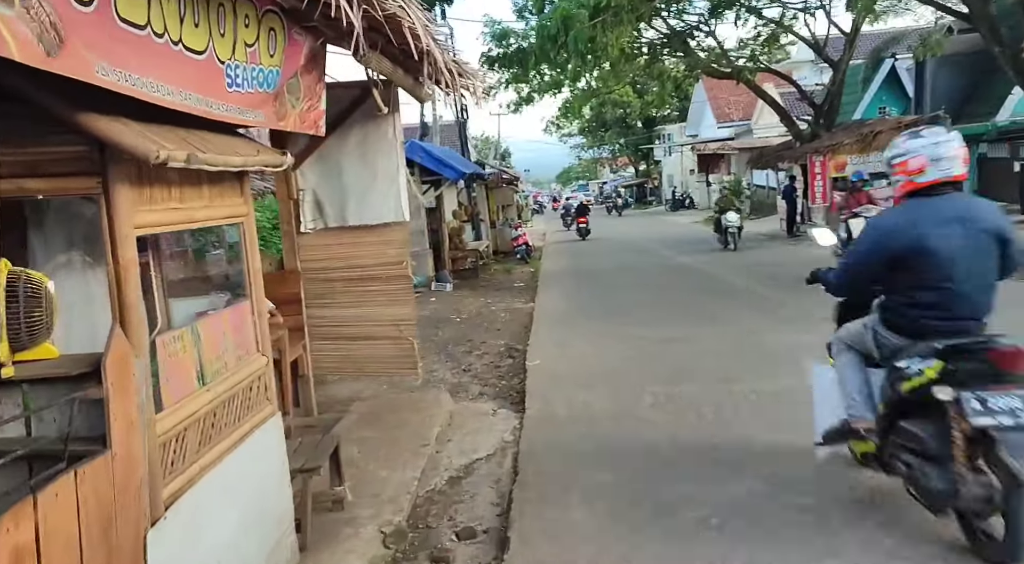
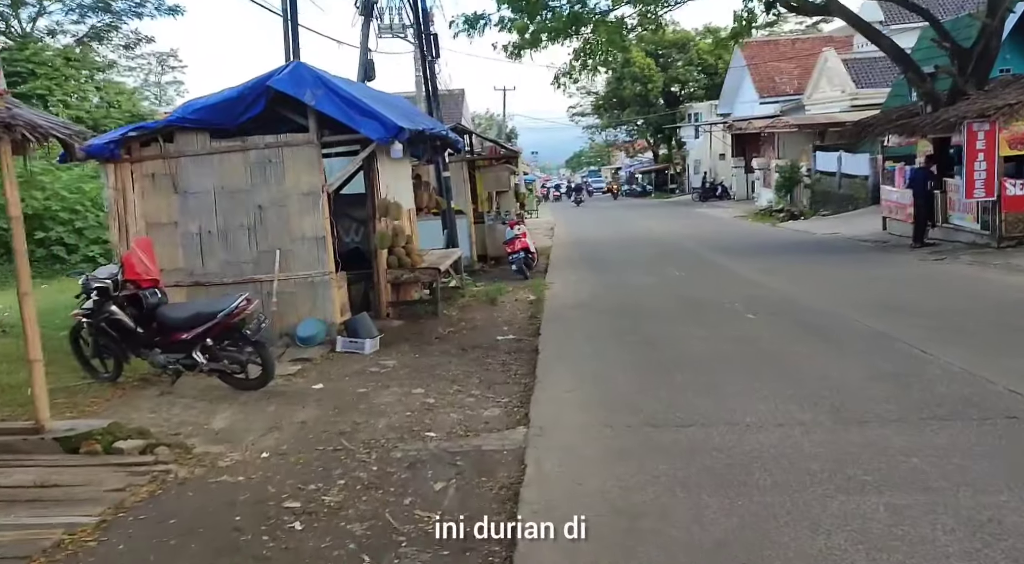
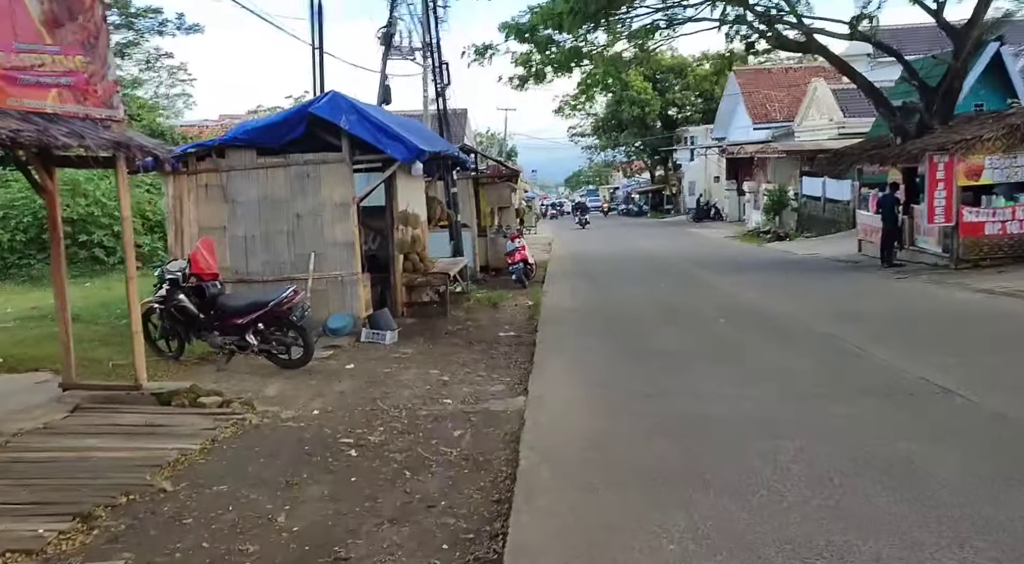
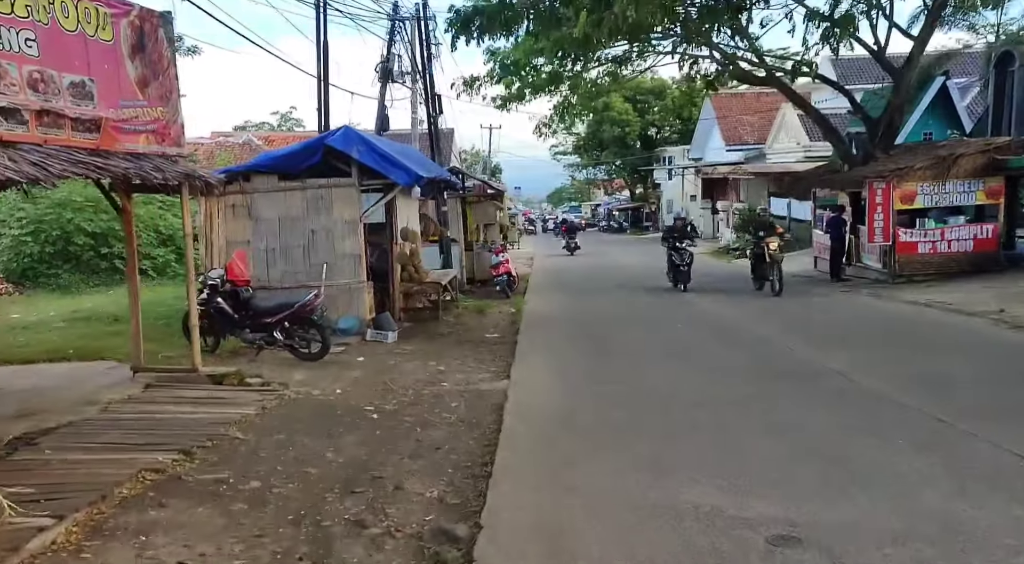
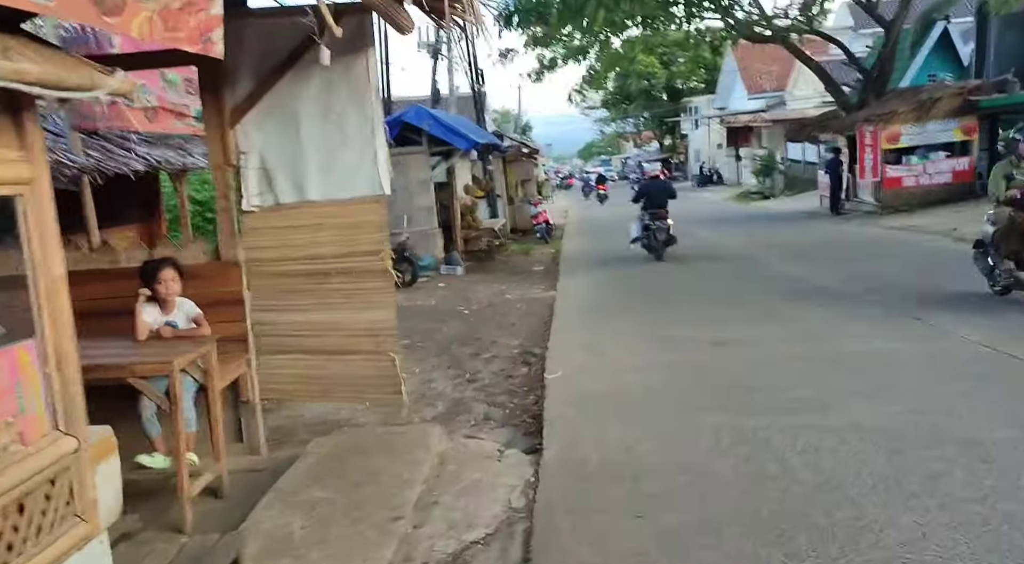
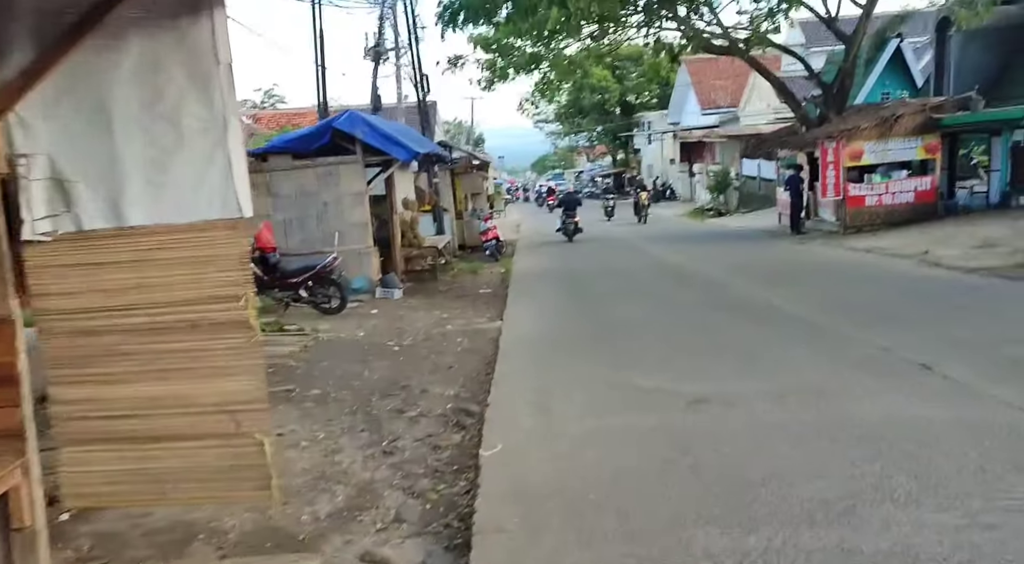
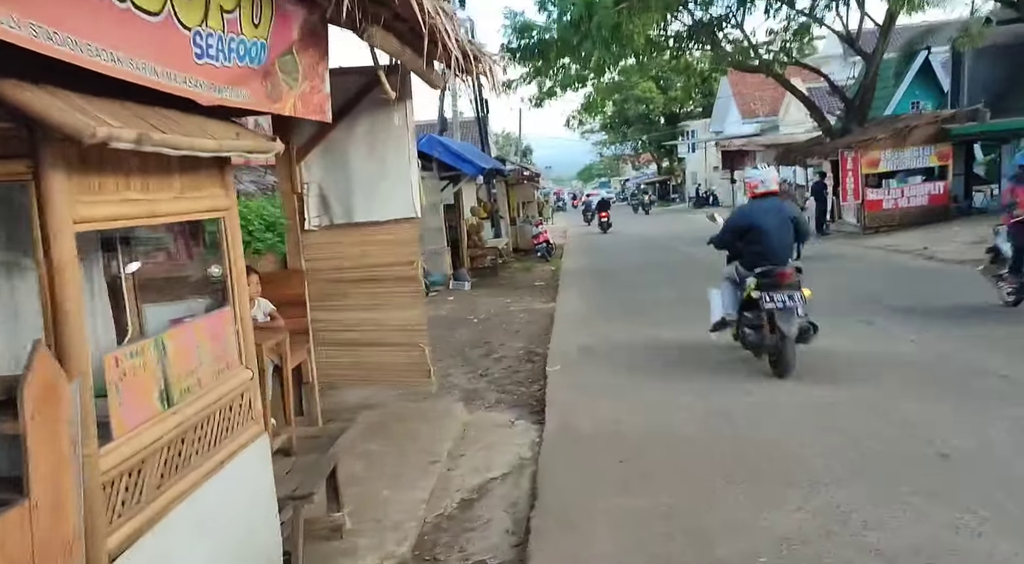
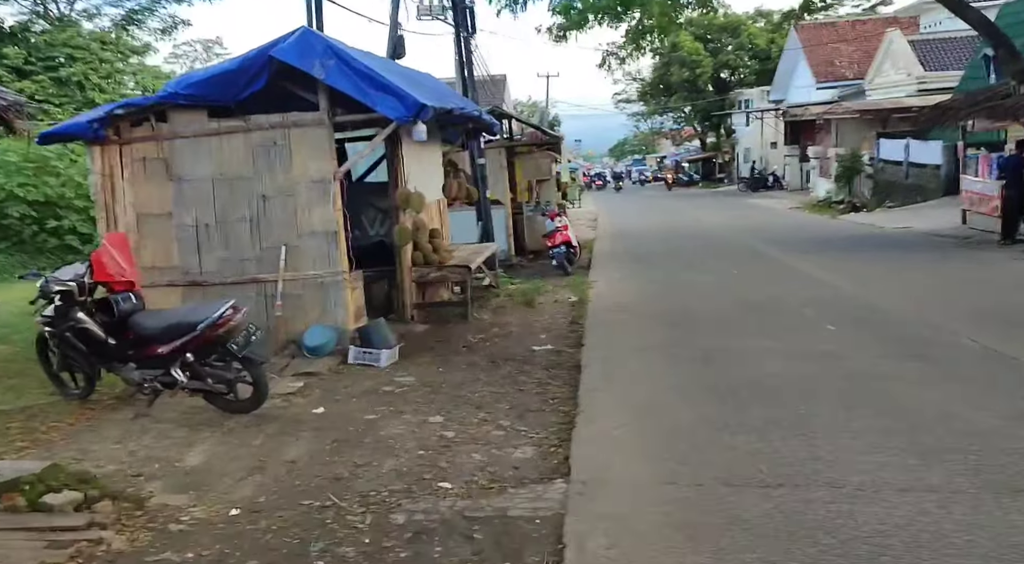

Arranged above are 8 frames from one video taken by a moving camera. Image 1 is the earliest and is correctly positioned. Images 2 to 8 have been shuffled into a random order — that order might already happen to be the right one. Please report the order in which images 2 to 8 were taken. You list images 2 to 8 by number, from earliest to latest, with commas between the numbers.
7, 5, 6, 4, 3, 2, 8
